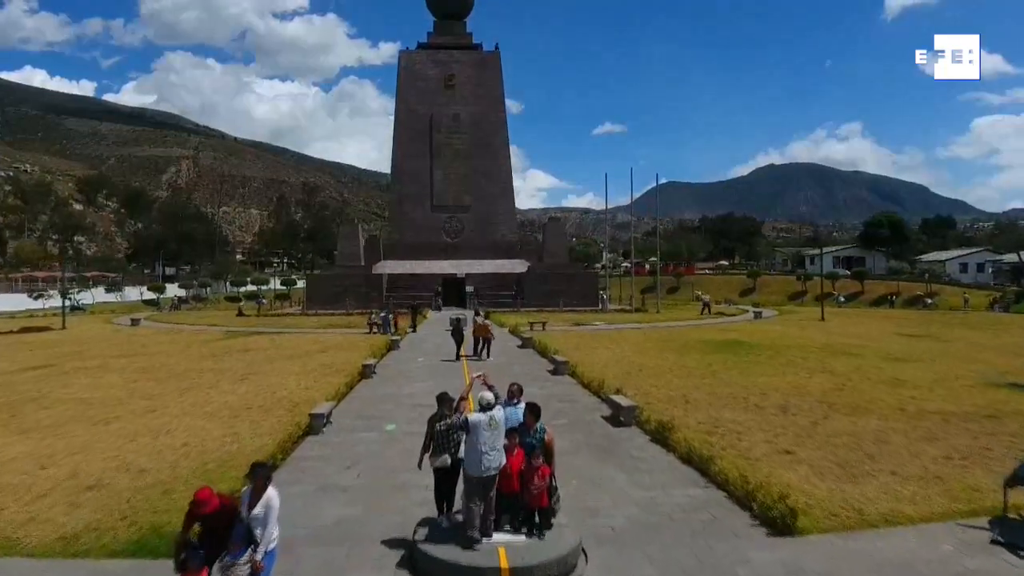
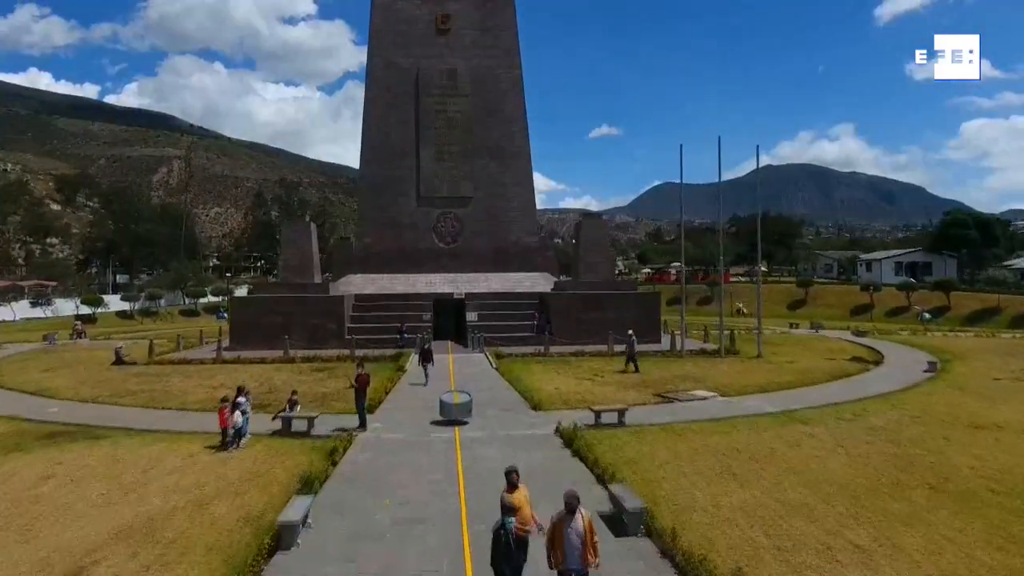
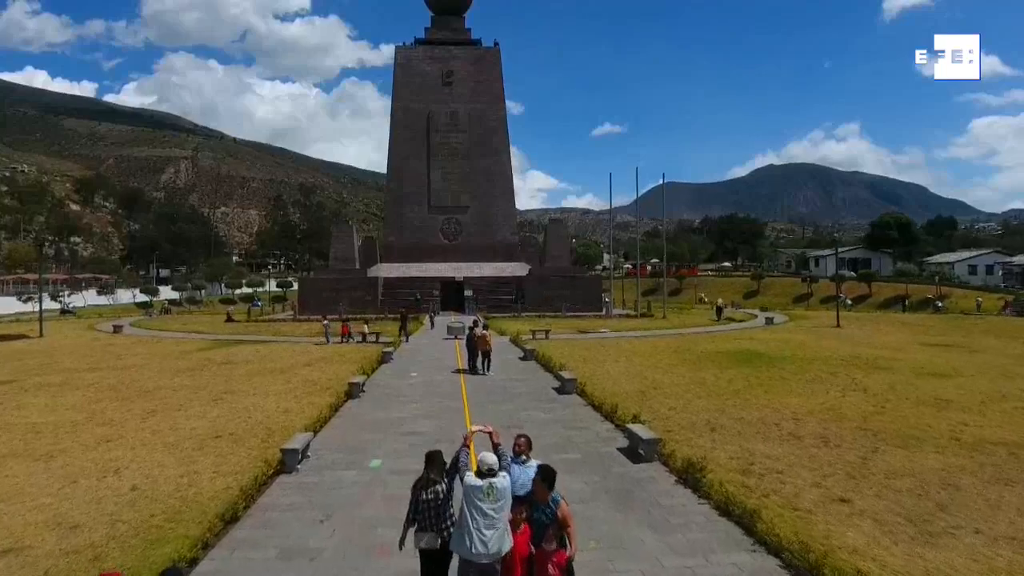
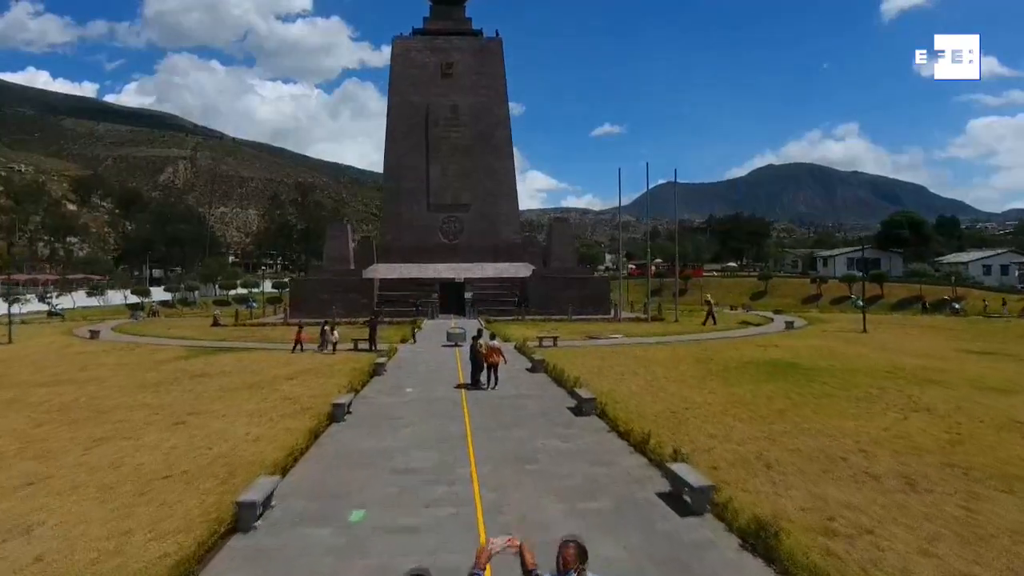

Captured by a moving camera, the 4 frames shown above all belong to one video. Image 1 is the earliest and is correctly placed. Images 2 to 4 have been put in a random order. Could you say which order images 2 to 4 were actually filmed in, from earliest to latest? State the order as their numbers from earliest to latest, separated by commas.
3, 4, 2
